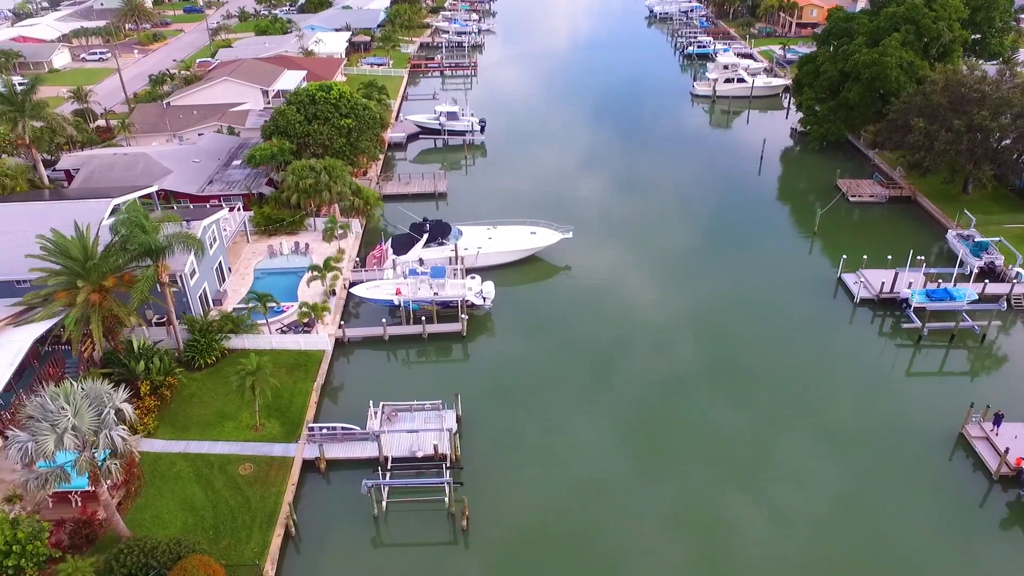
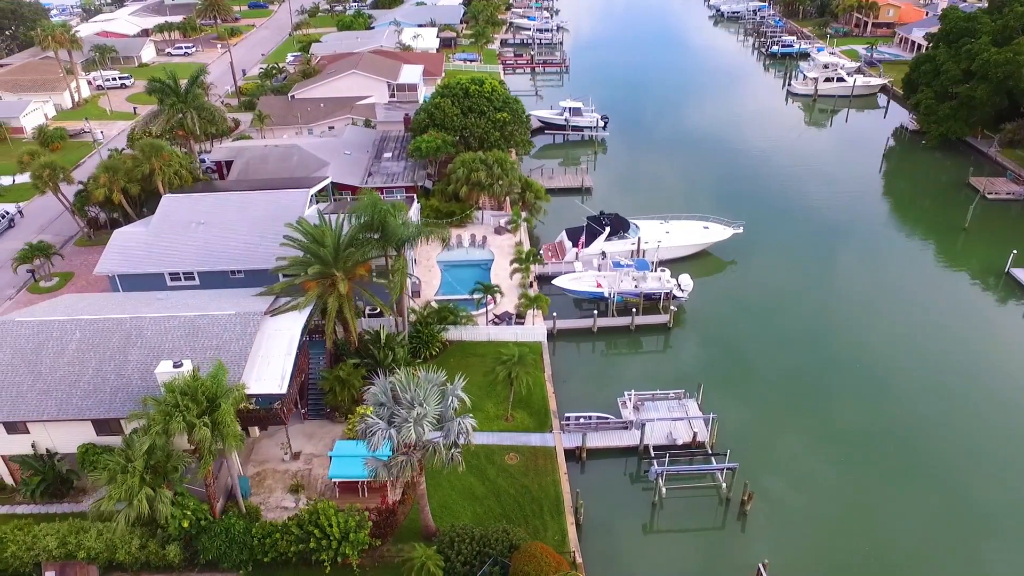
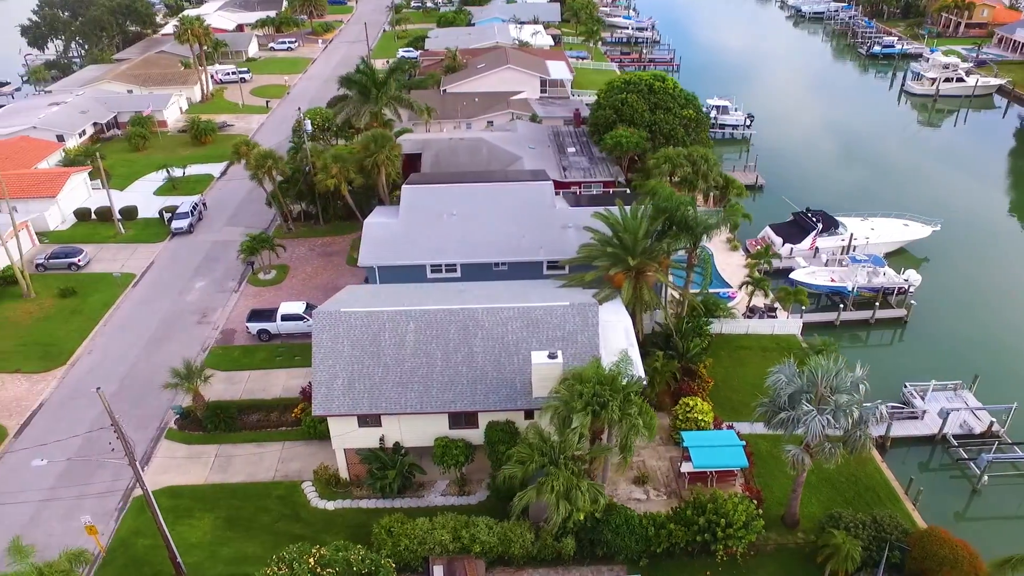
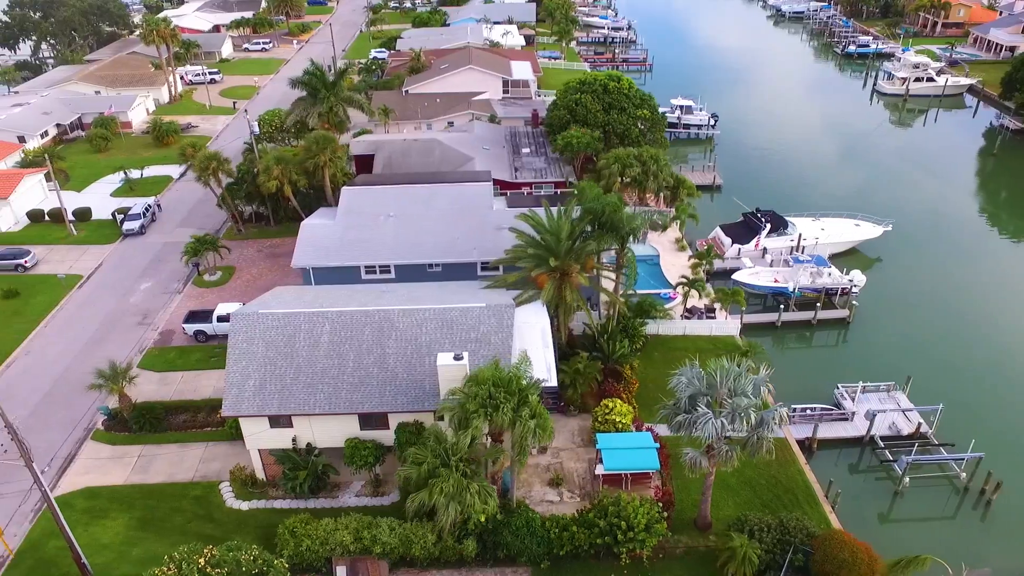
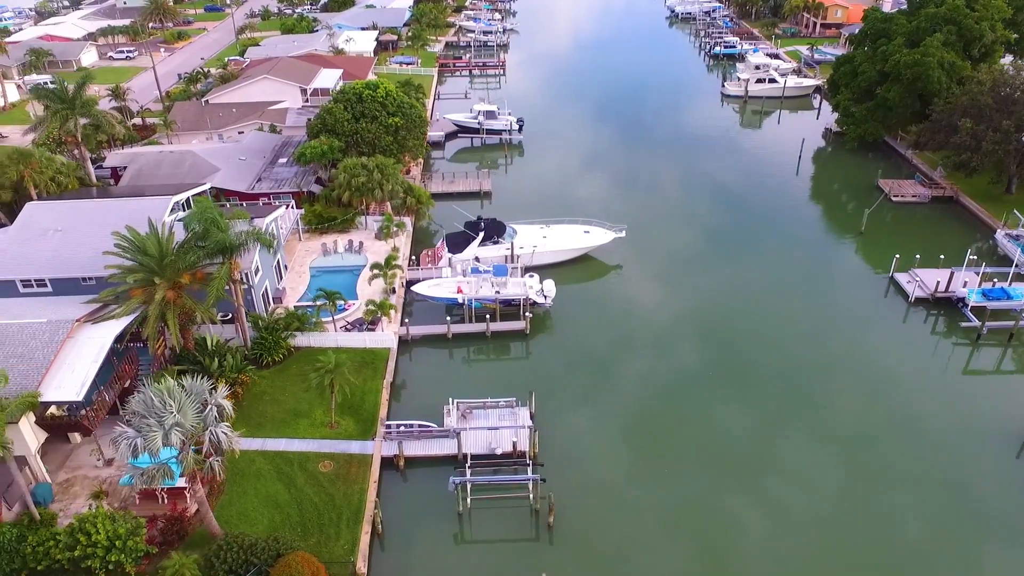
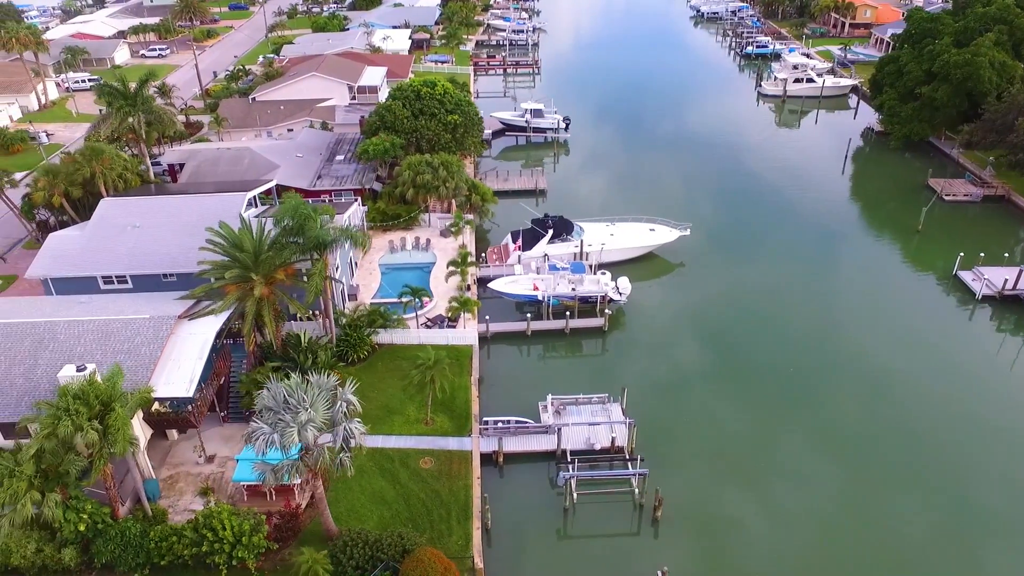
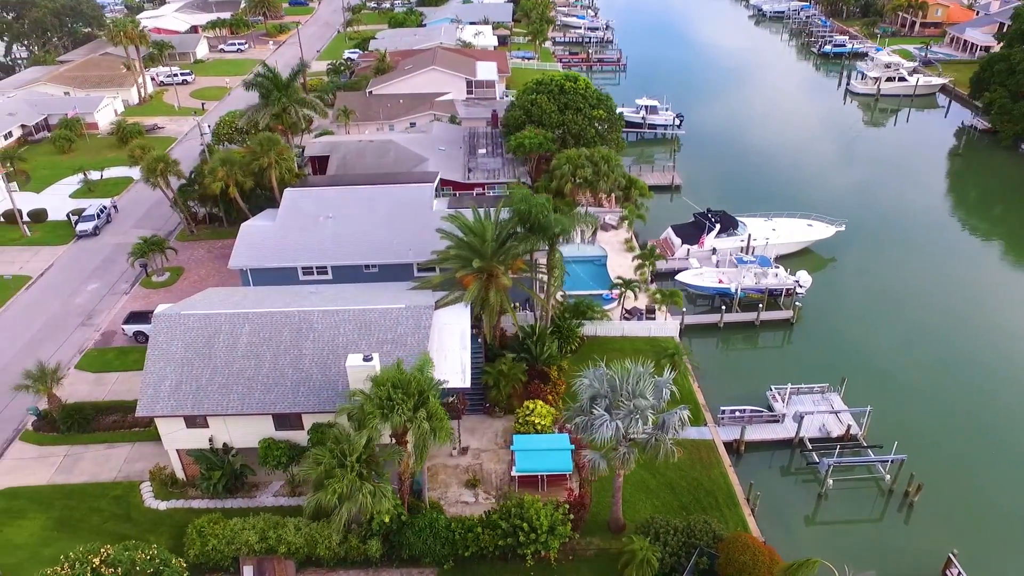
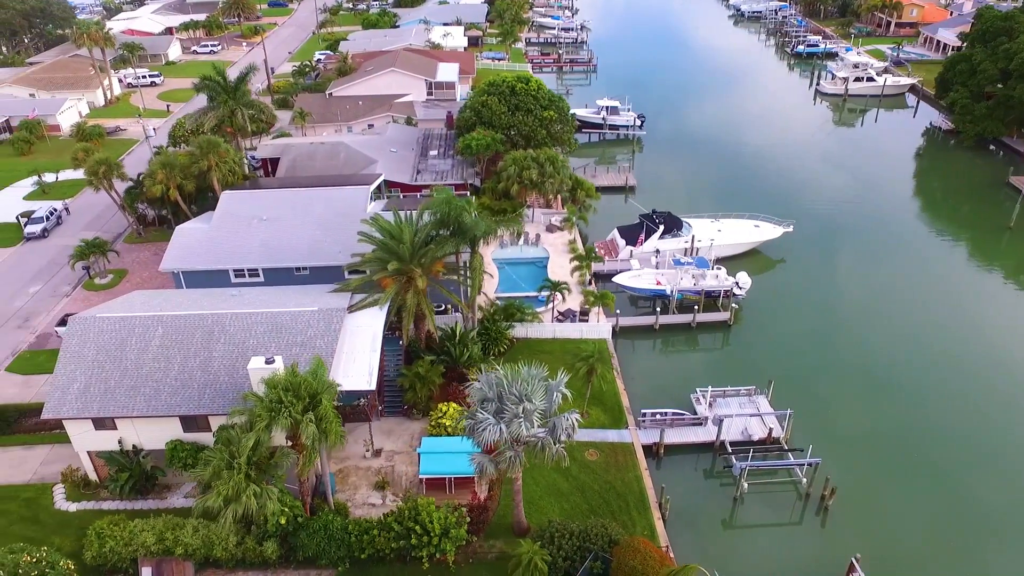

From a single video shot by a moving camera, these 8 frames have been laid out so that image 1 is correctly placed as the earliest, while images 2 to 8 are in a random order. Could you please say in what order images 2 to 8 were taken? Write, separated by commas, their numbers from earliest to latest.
5, 6, 2, 8, 7, 4, 3
